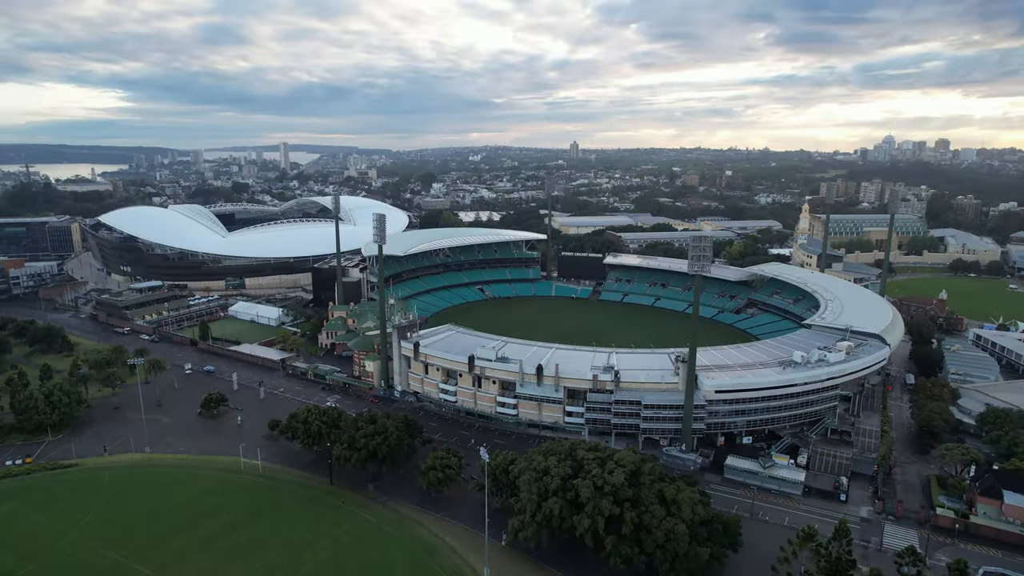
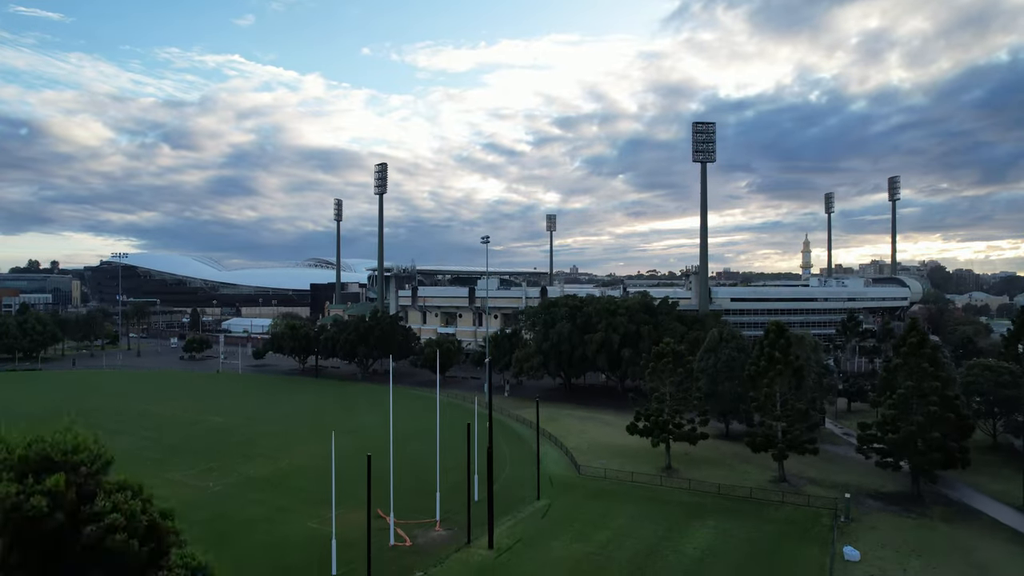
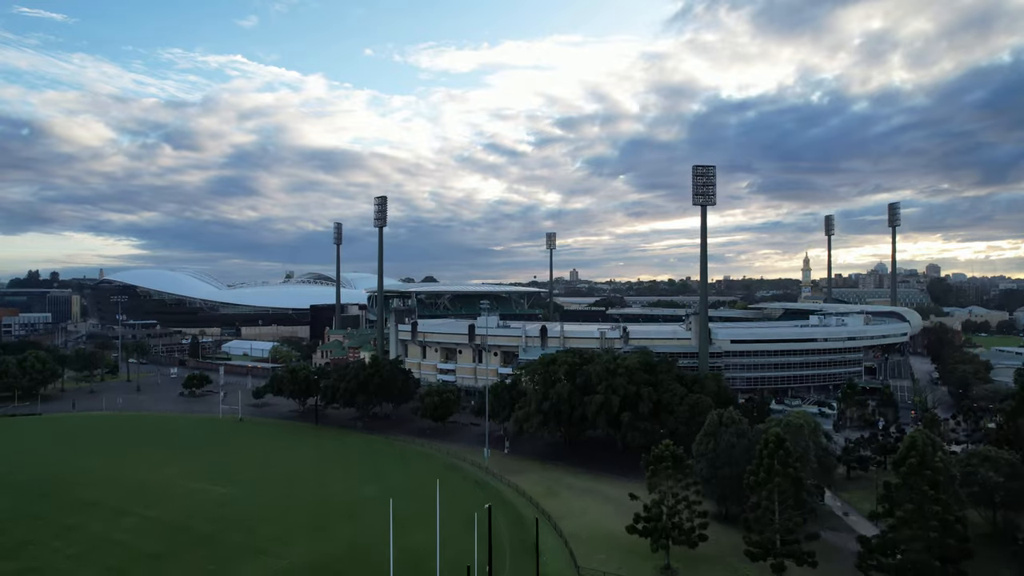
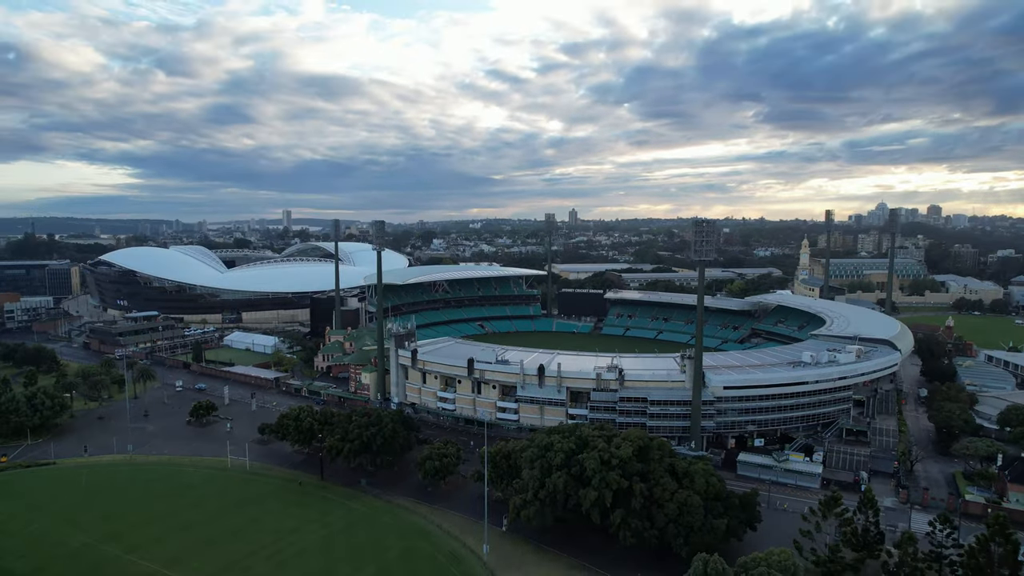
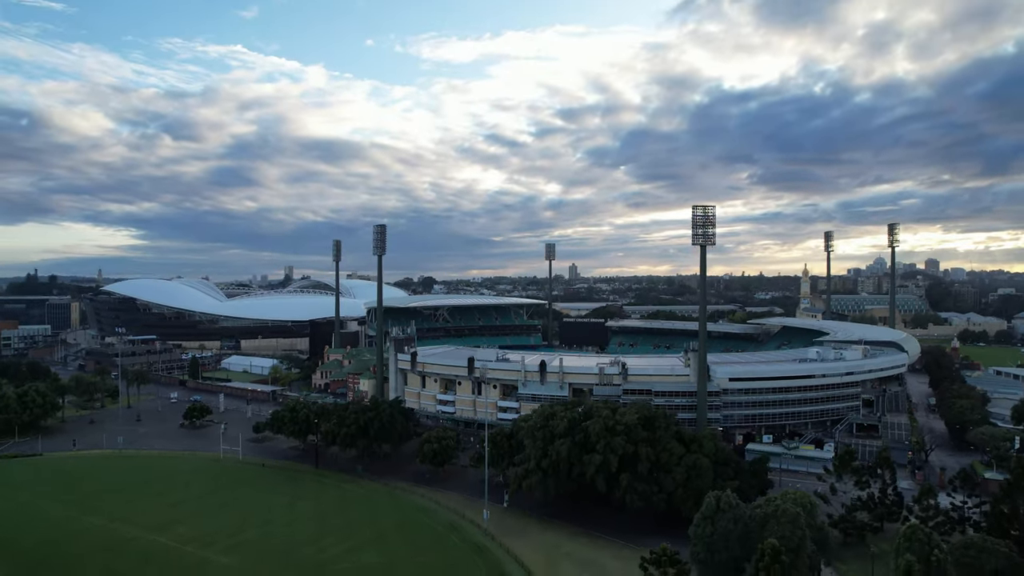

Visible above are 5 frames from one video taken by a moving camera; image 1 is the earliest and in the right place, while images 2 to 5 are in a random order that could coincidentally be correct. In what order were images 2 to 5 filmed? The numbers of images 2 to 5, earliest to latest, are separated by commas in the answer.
4, 5, 3, 2
